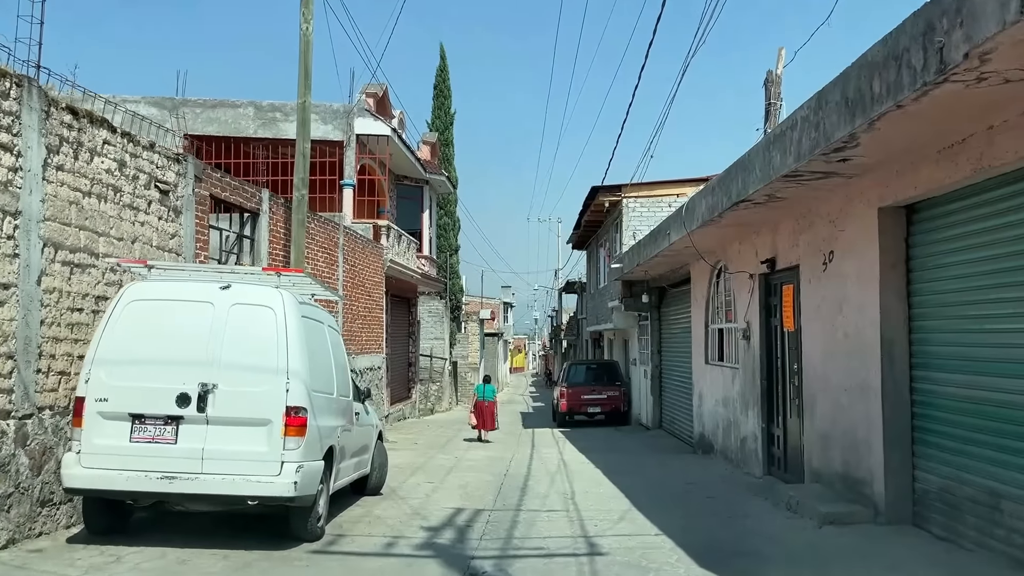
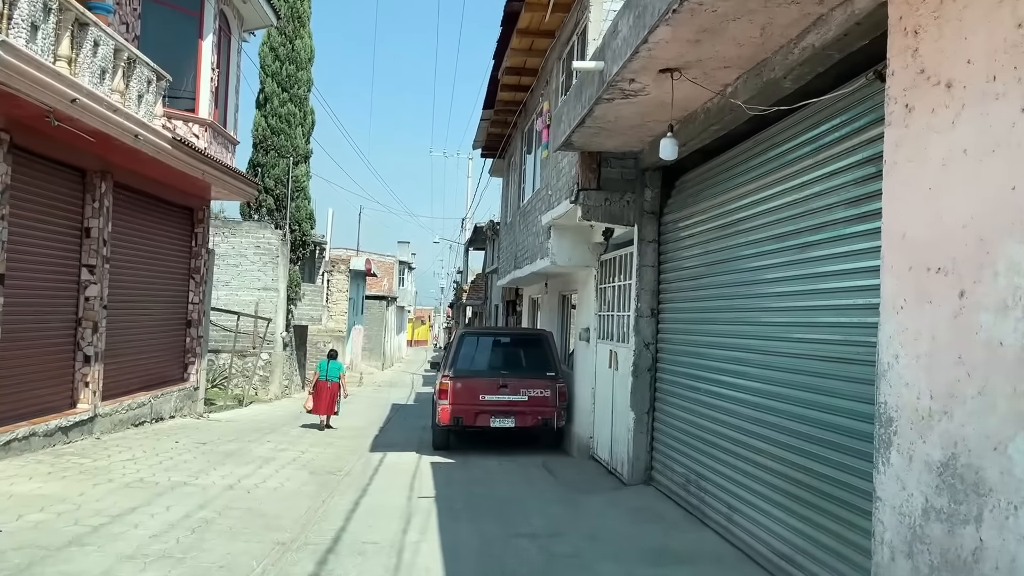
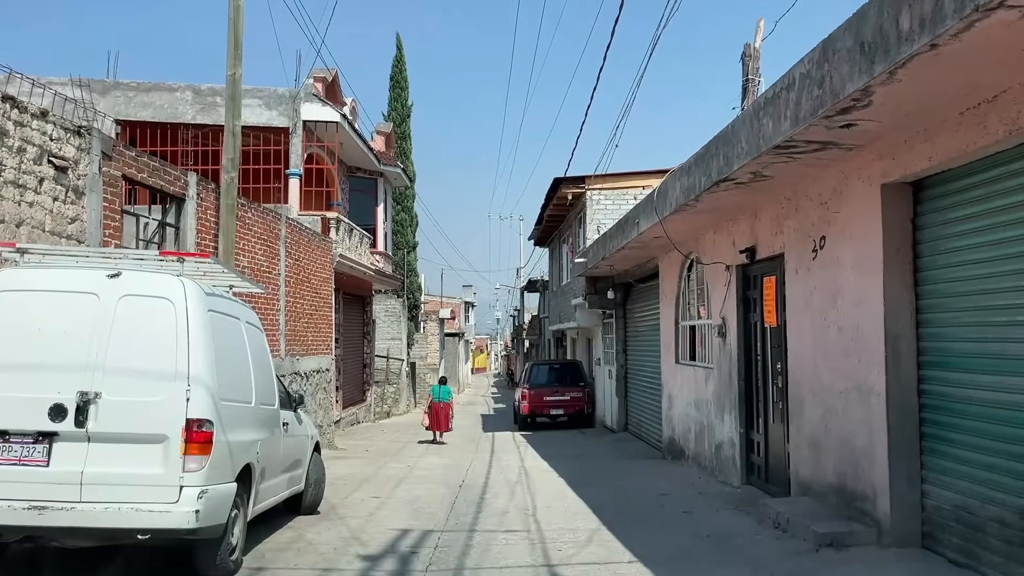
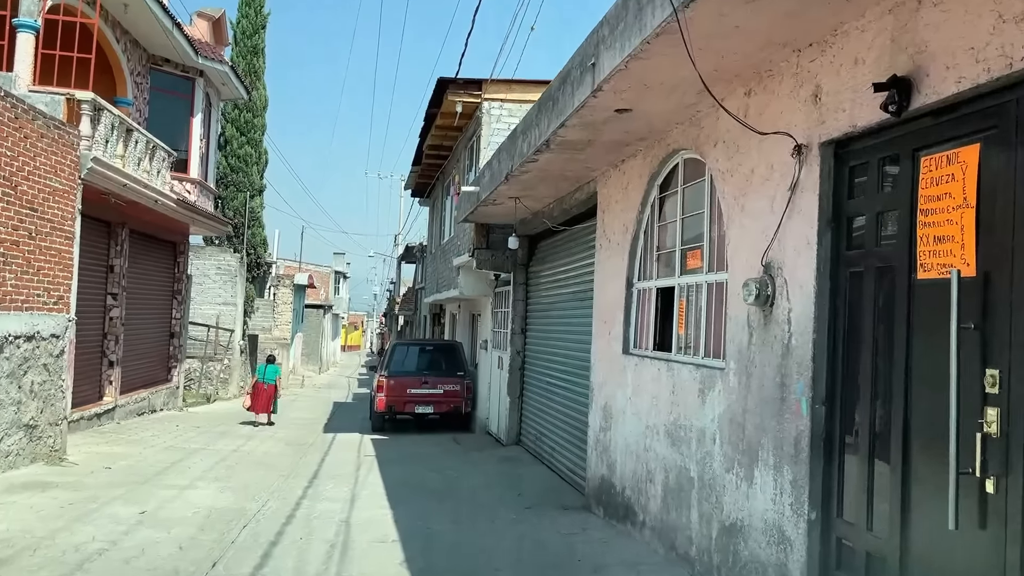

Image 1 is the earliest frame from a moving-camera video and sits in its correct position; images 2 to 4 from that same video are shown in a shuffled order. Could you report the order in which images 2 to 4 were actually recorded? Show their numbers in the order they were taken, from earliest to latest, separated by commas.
3, 4, 2
